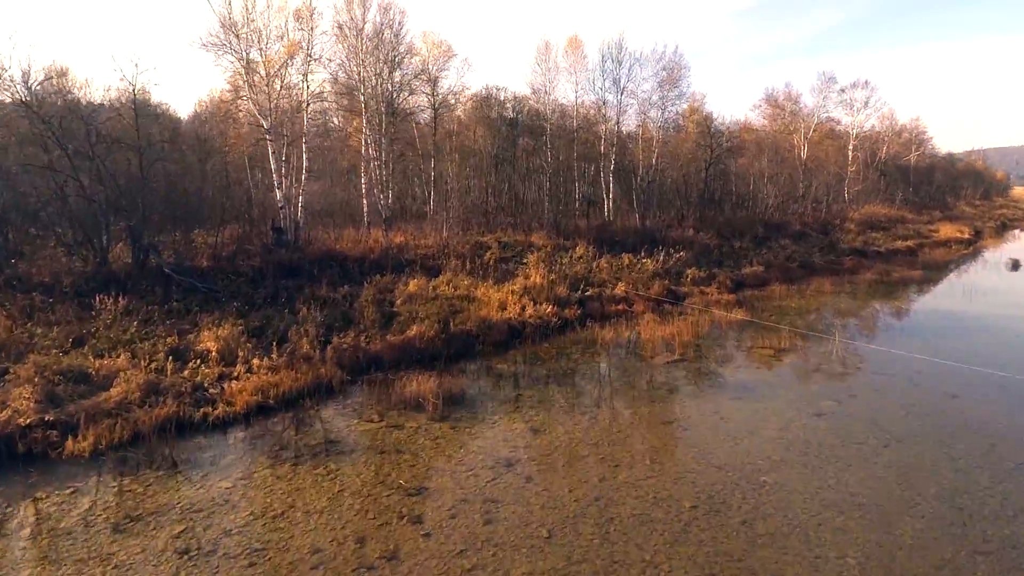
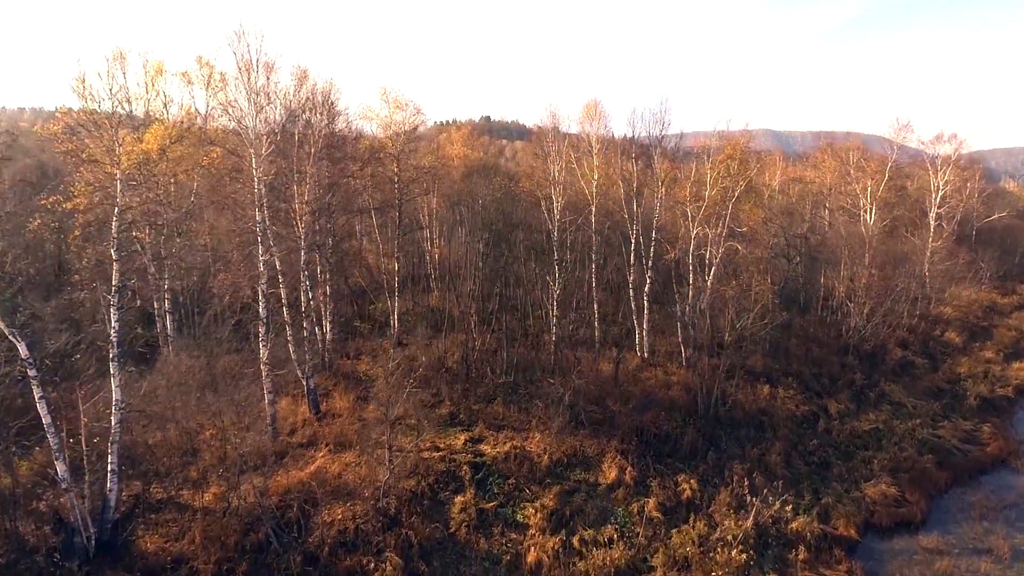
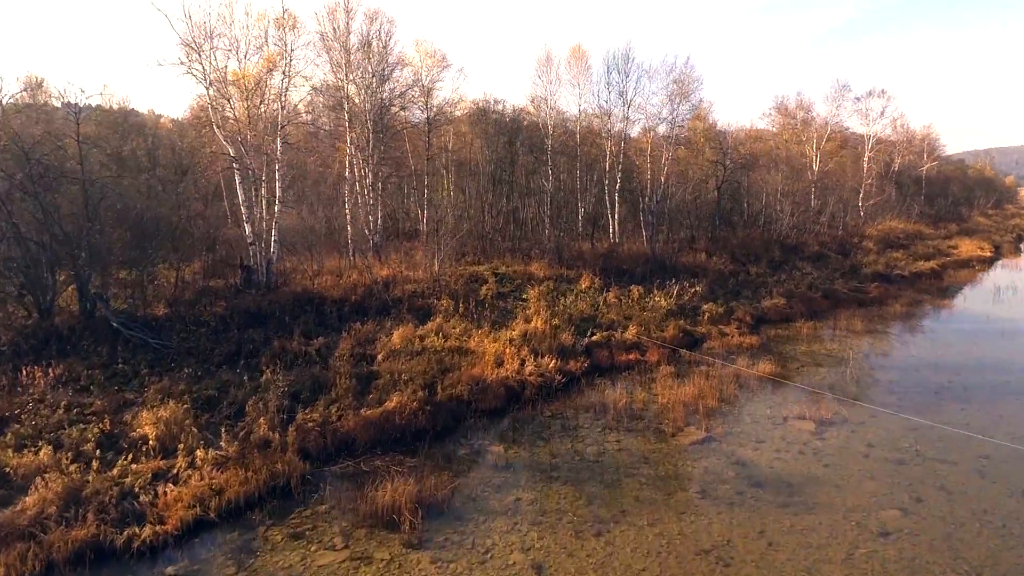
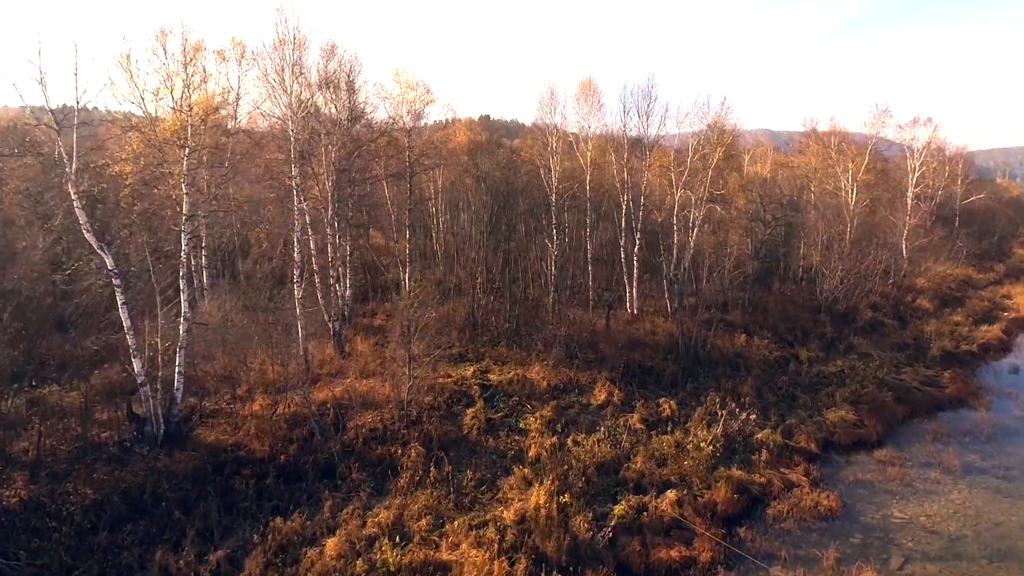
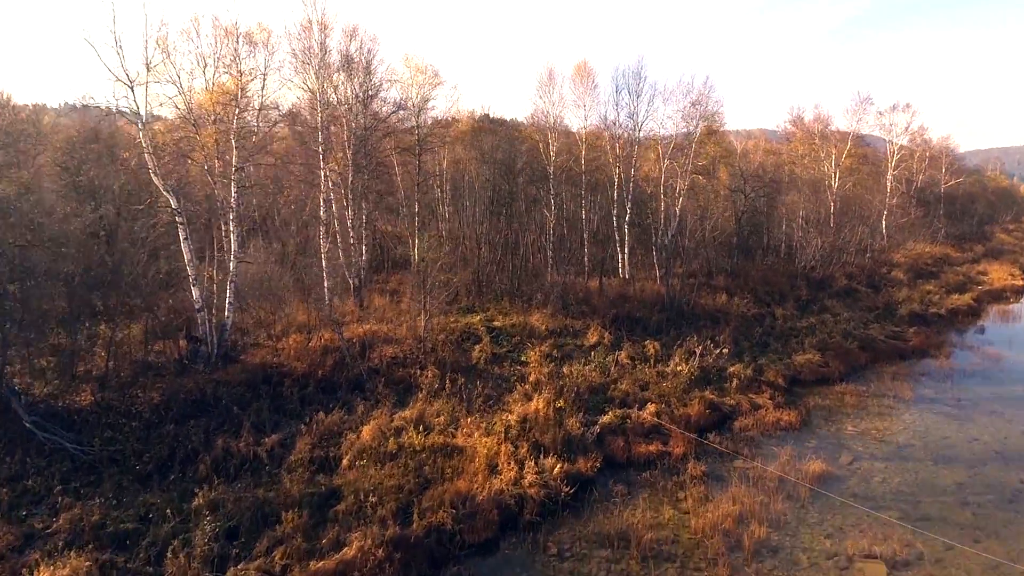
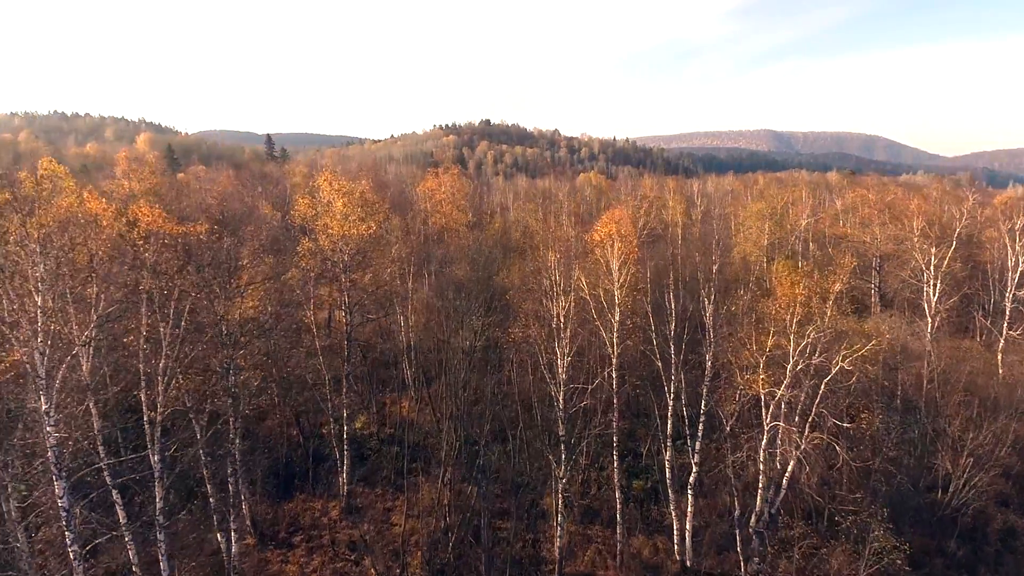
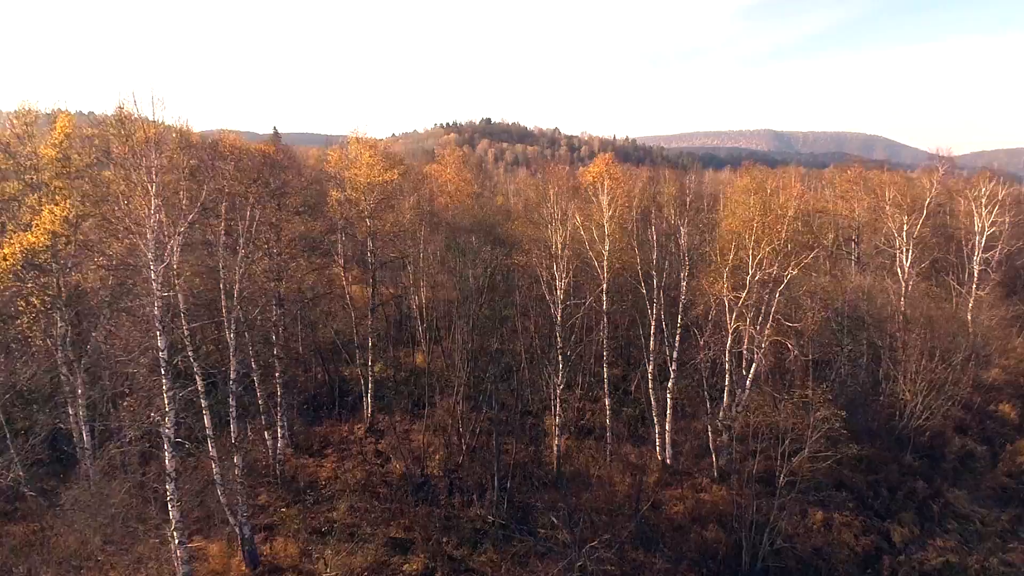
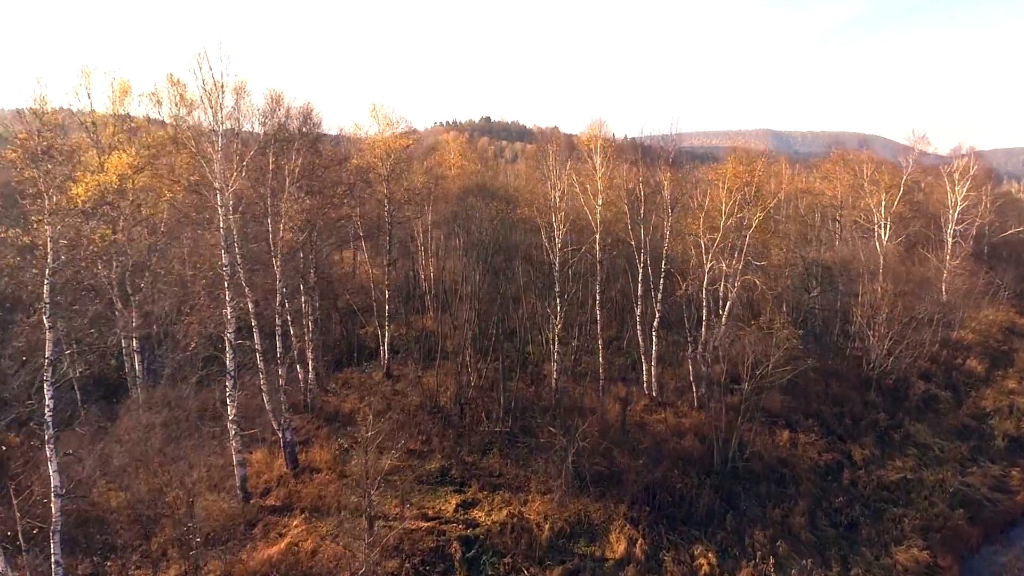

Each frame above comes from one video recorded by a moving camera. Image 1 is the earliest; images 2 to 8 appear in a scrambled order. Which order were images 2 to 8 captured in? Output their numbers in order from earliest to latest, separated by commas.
3, 5, 4, 2, 8, 7, 6
